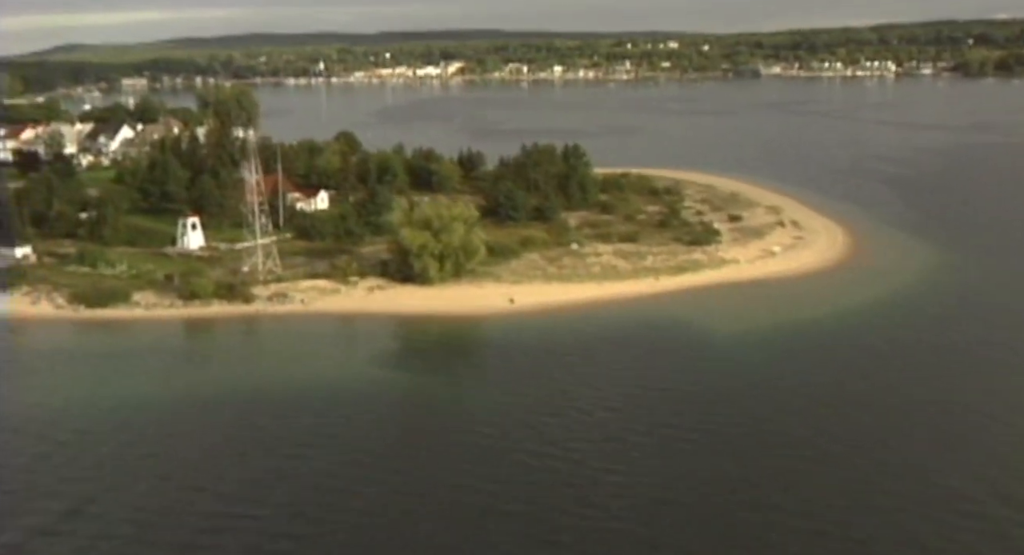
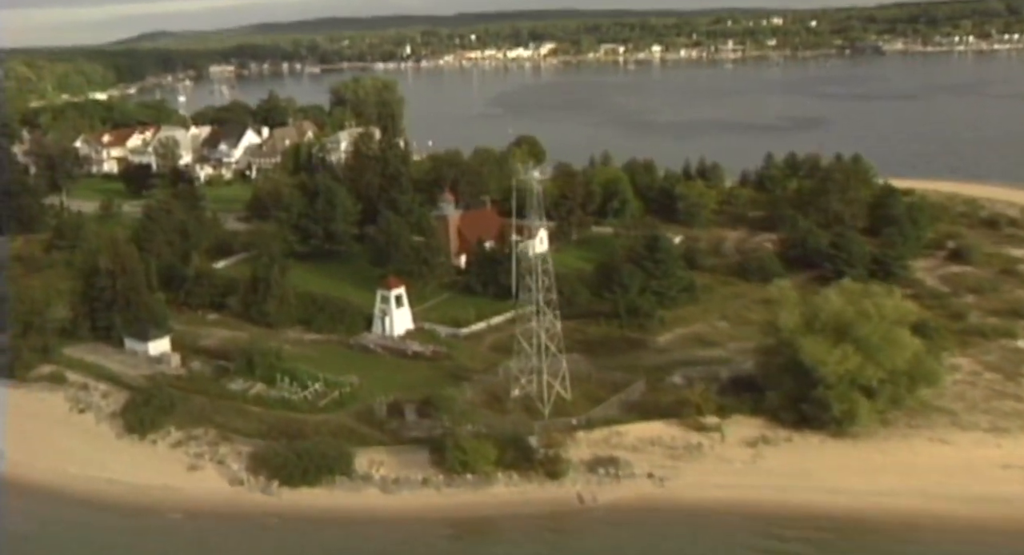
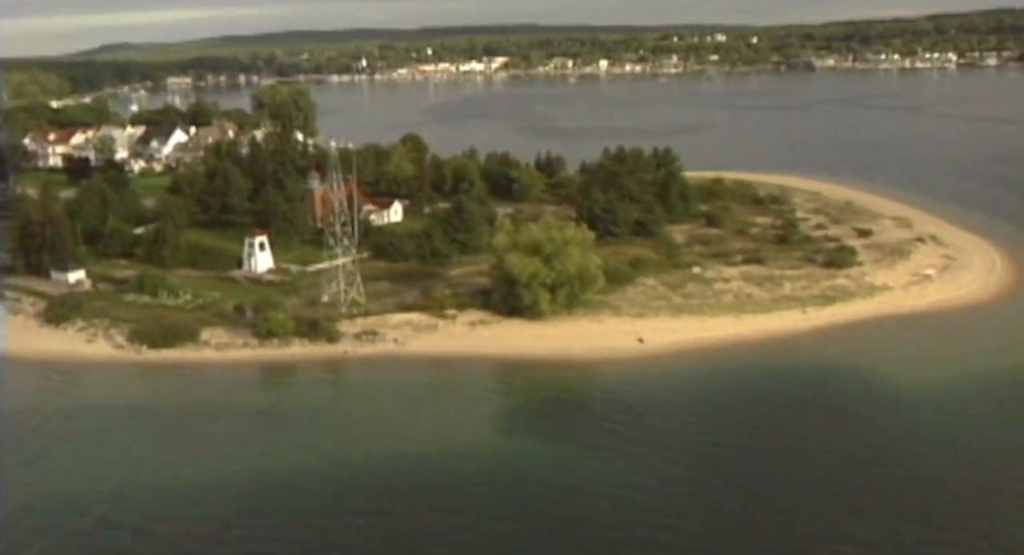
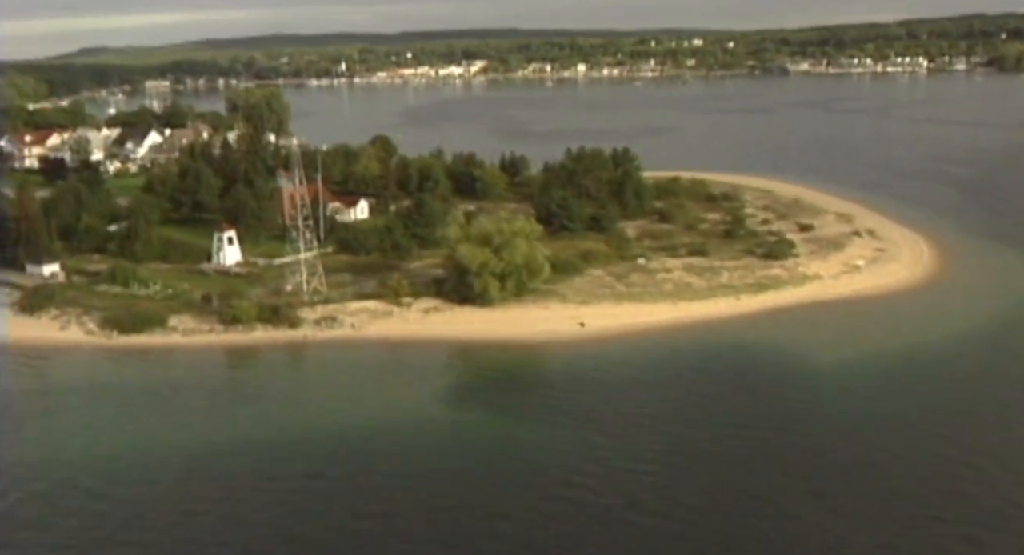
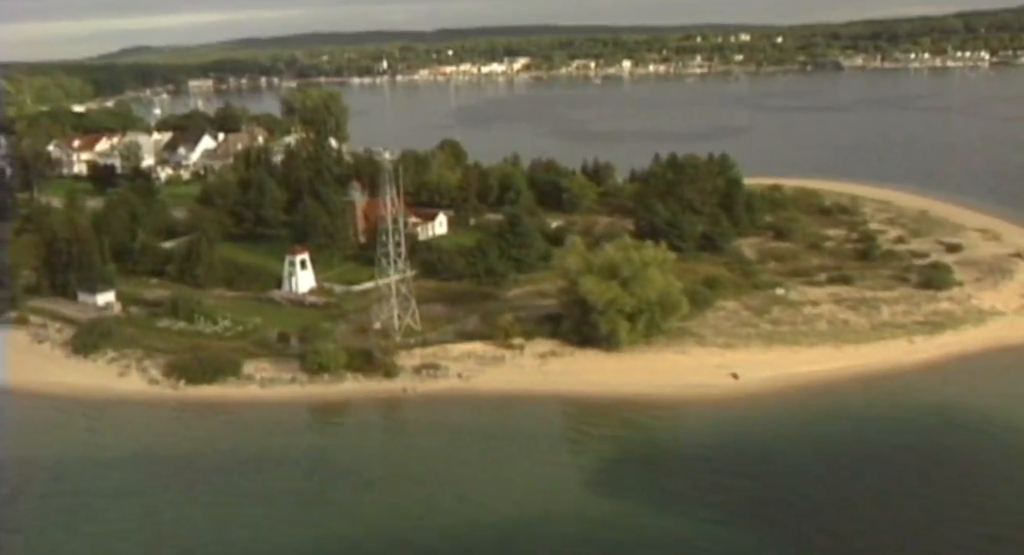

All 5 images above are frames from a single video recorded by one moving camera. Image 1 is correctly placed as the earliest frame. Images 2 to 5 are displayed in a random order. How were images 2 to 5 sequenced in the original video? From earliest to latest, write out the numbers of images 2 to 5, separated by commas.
4, 3, 5, 2
